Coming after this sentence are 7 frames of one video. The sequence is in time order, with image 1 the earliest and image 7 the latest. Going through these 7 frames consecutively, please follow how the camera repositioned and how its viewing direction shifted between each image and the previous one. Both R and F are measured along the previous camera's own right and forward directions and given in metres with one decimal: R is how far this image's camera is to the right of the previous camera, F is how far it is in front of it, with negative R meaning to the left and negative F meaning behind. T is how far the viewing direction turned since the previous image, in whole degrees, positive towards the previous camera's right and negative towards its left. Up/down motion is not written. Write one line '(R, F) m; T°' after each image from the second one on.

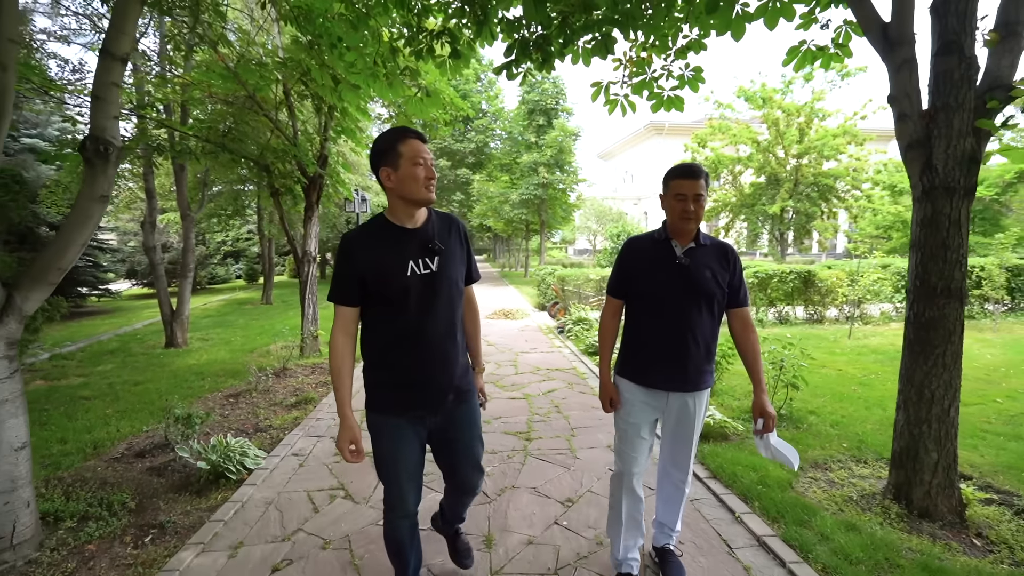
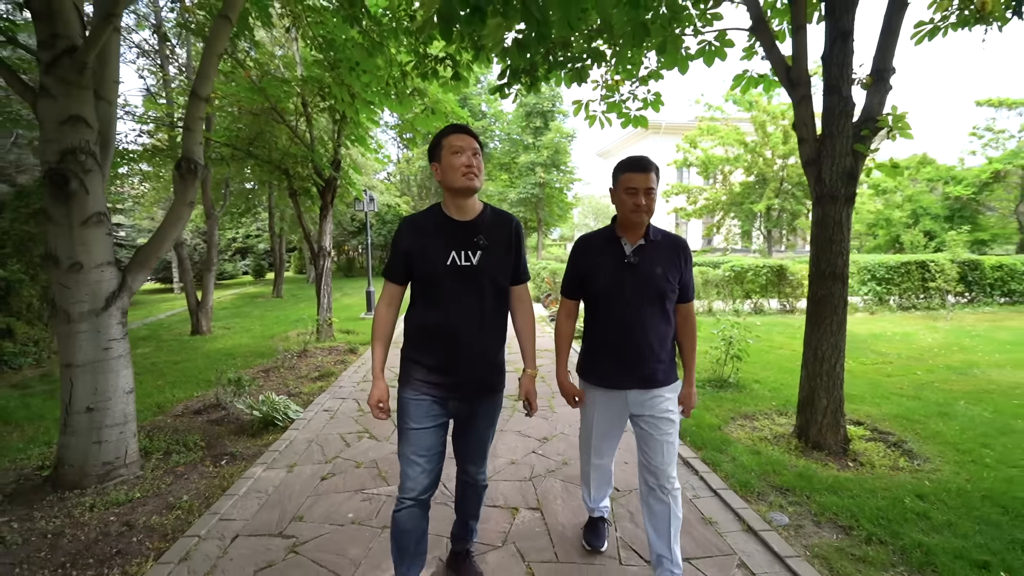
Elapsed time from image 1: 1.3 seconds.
(+0.1, -0.8) m; 0°
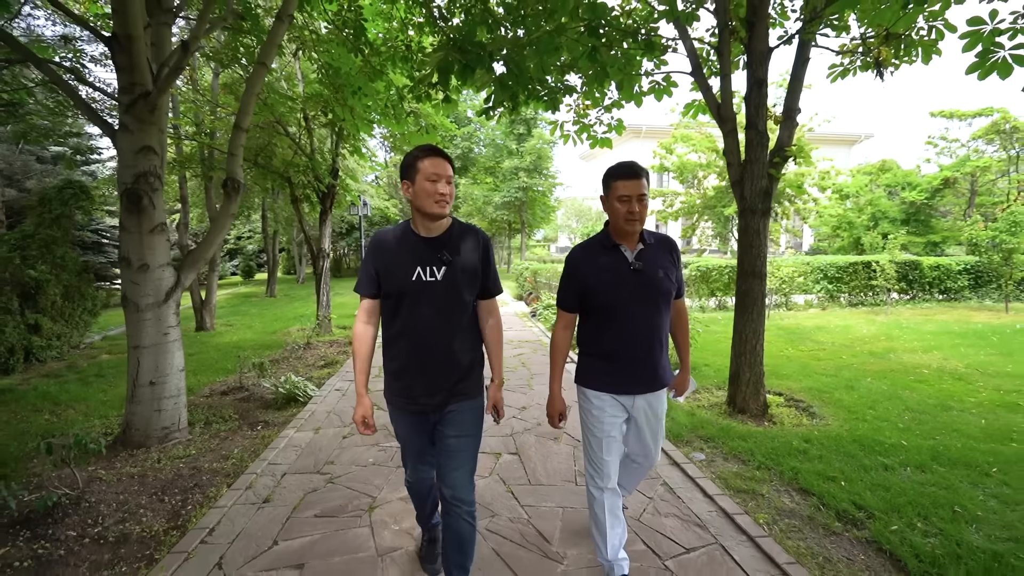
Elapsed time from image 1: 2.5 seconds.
(0.0, -0.8) m; +2°
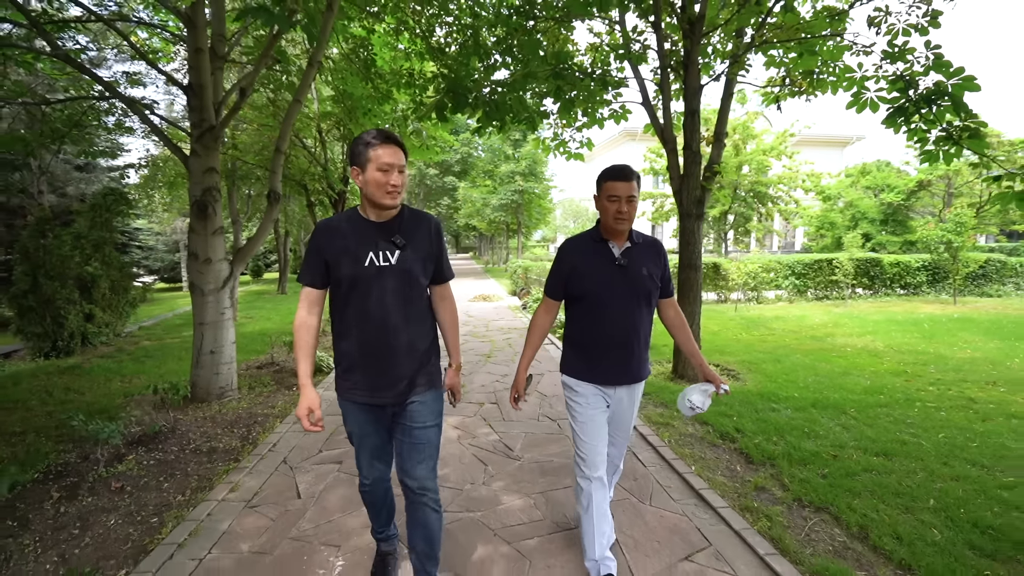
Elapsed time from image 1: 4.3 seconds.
(+0.2, -1.1) m; 0°
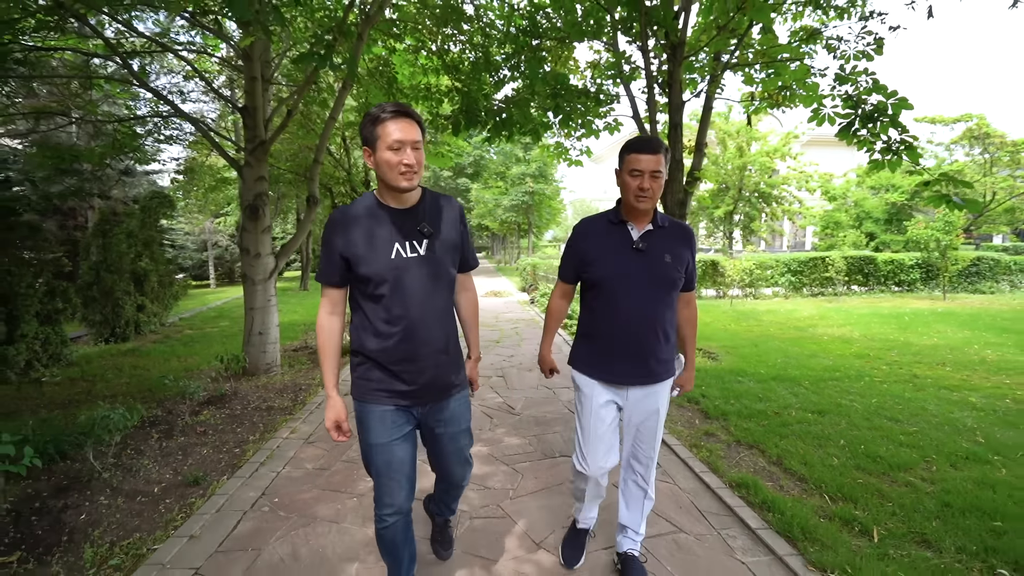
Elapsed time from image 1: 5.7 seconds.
(+0.1, -0.8) m; -1°
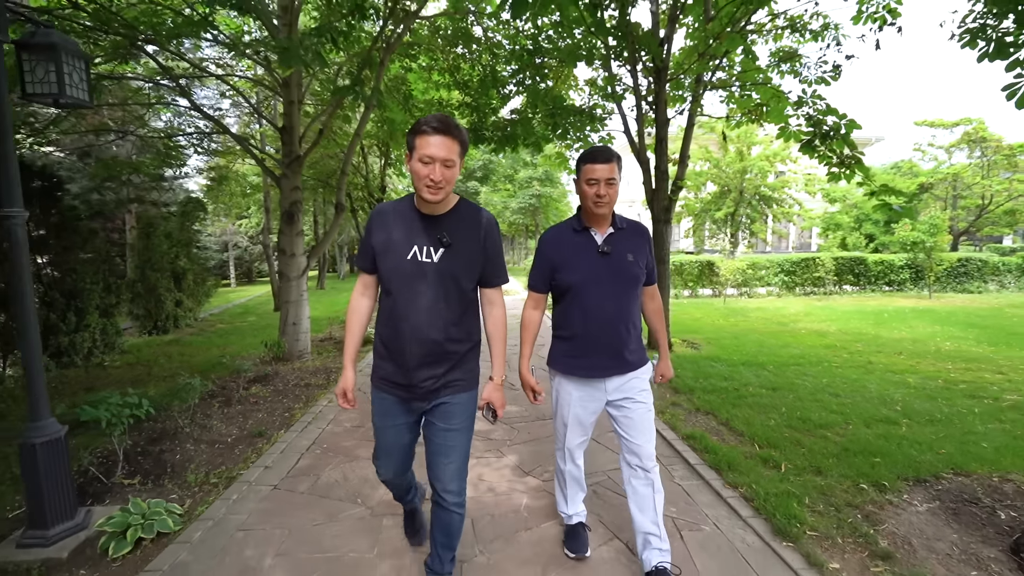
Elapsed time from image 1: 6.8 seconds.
(+0.1, -0.8) m; -1°
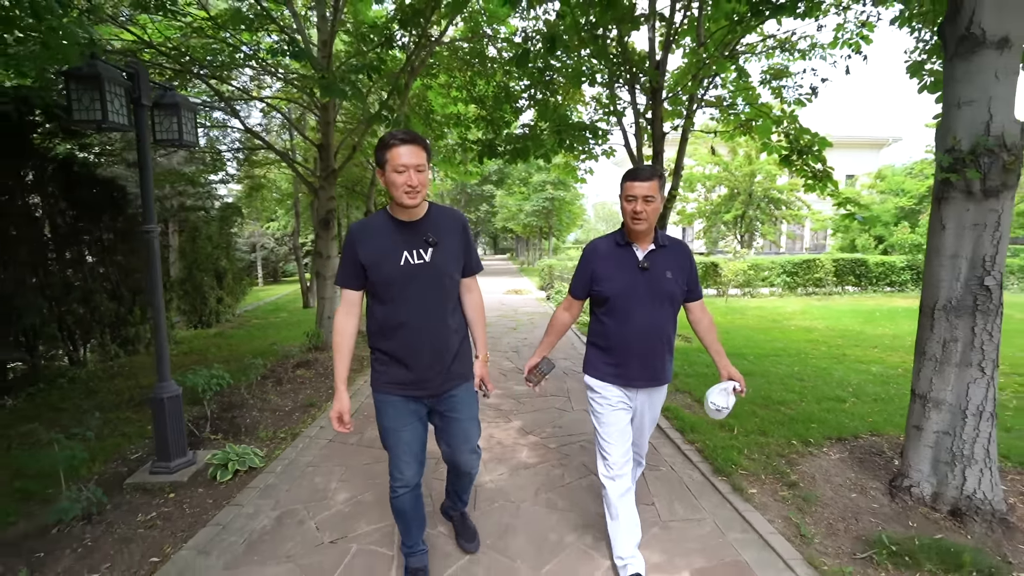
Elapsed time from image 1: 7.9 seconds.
(+0.1, -0.8) m; -2°
